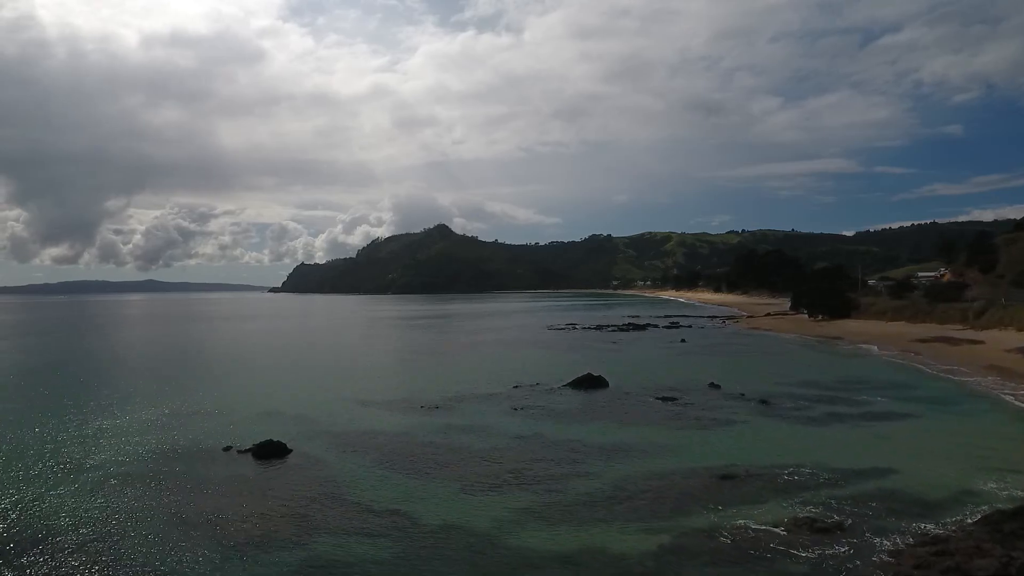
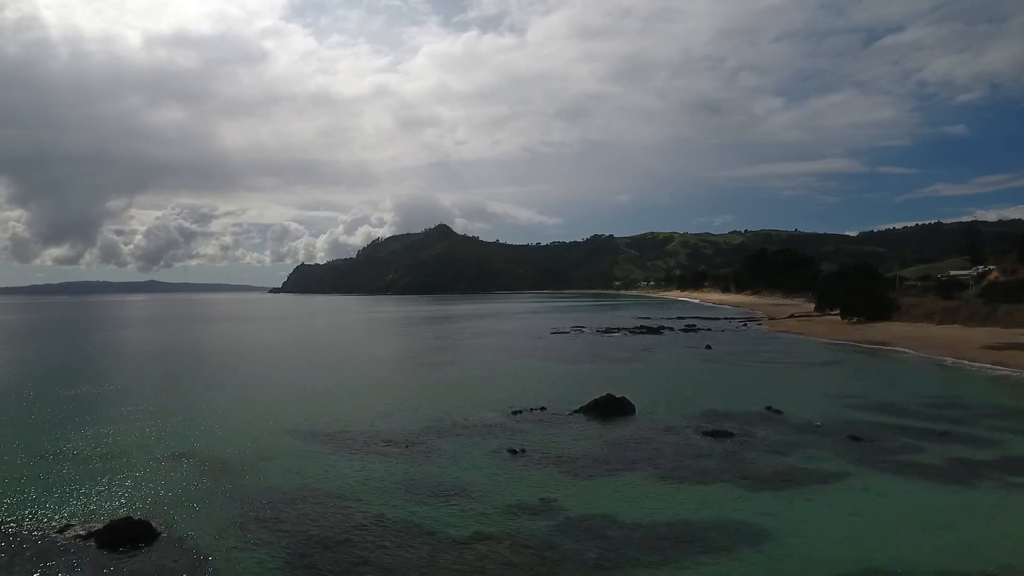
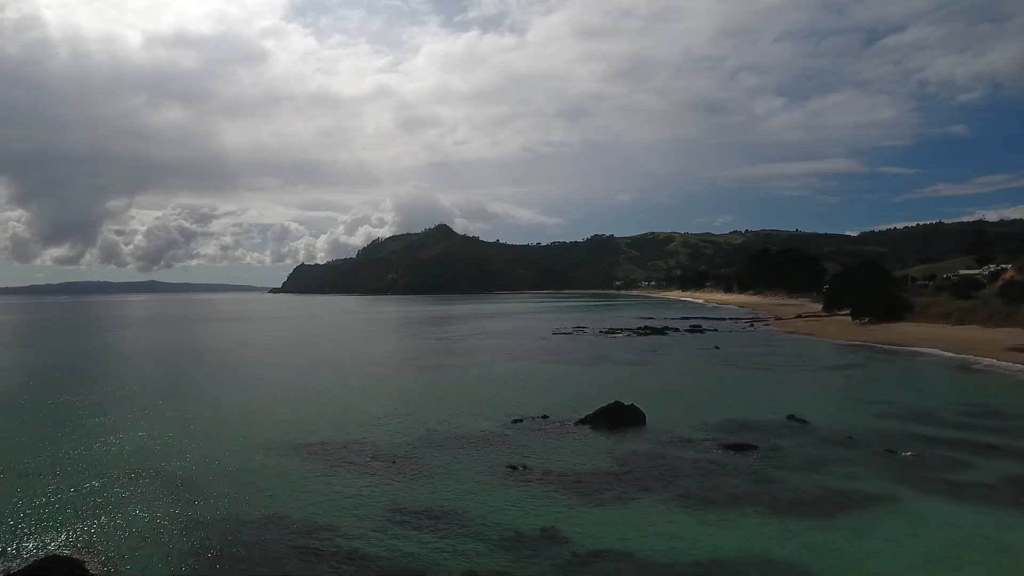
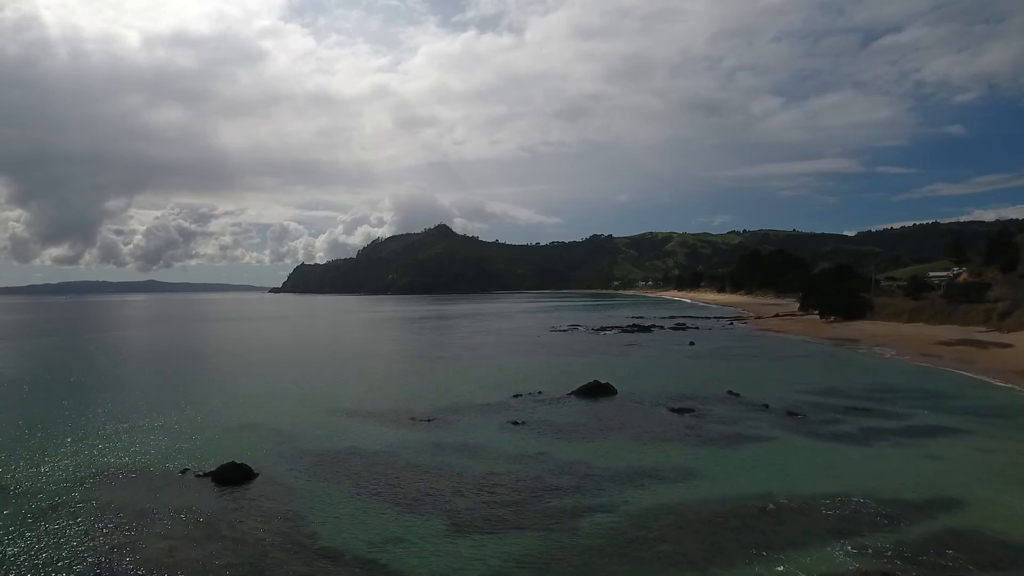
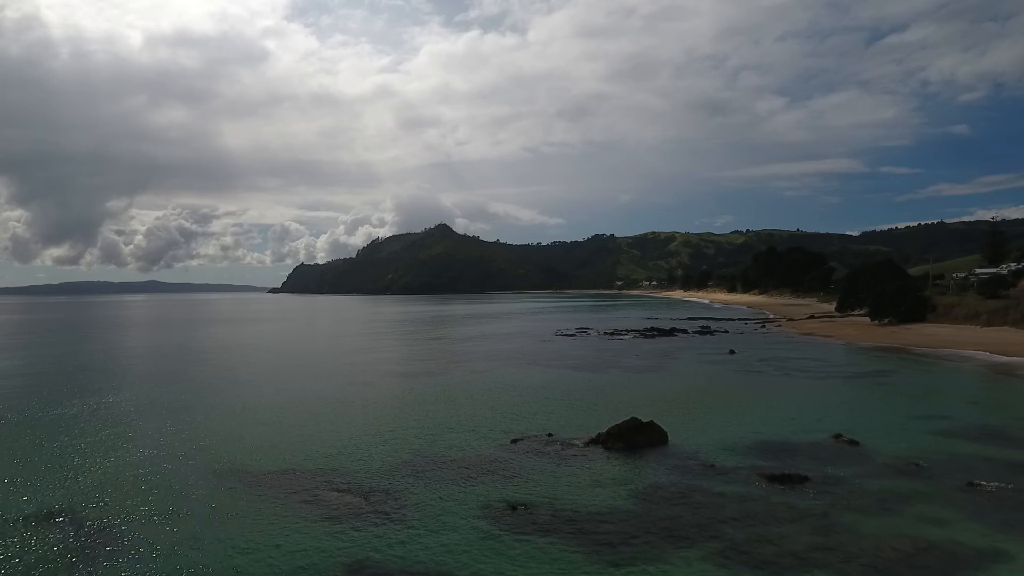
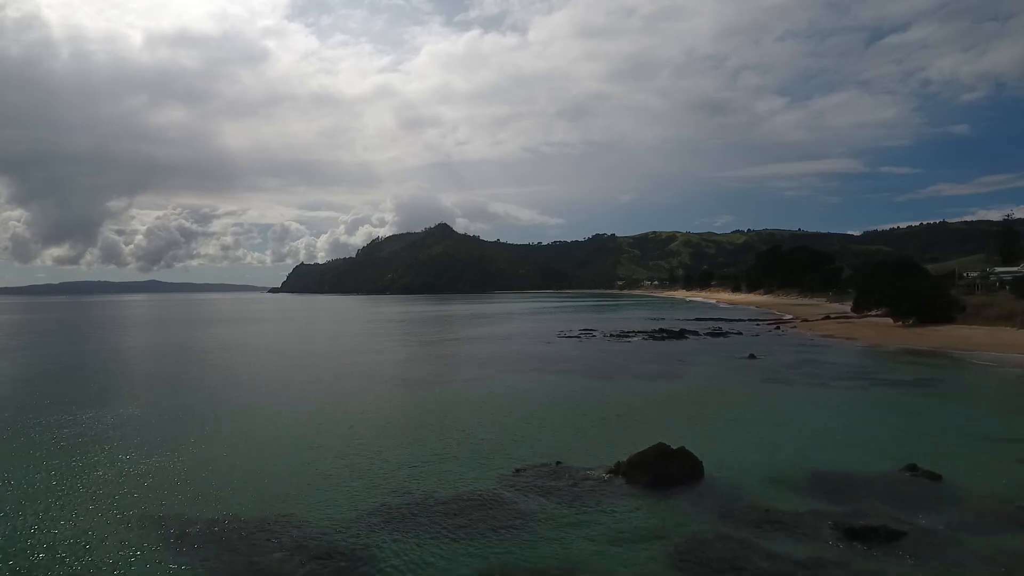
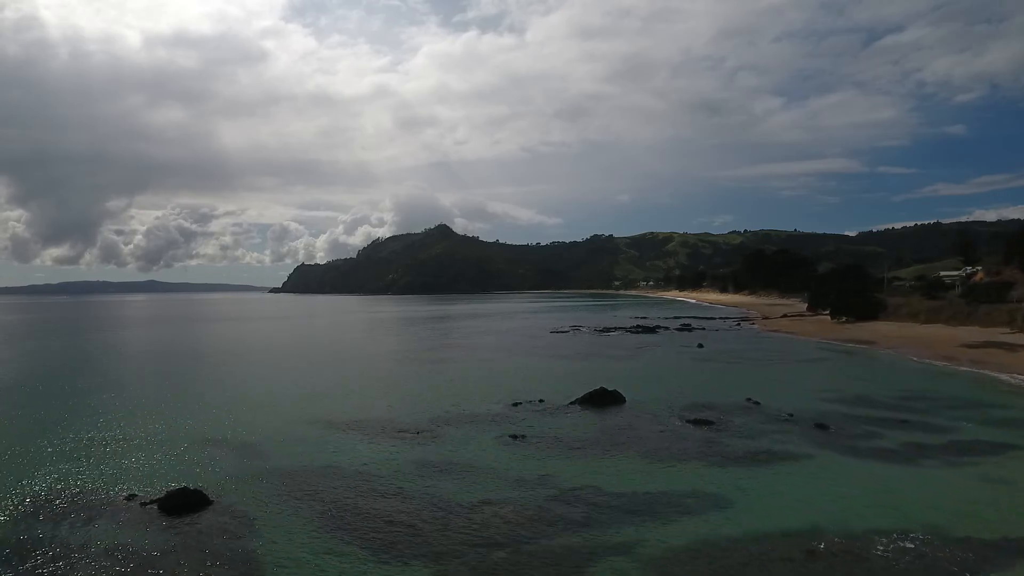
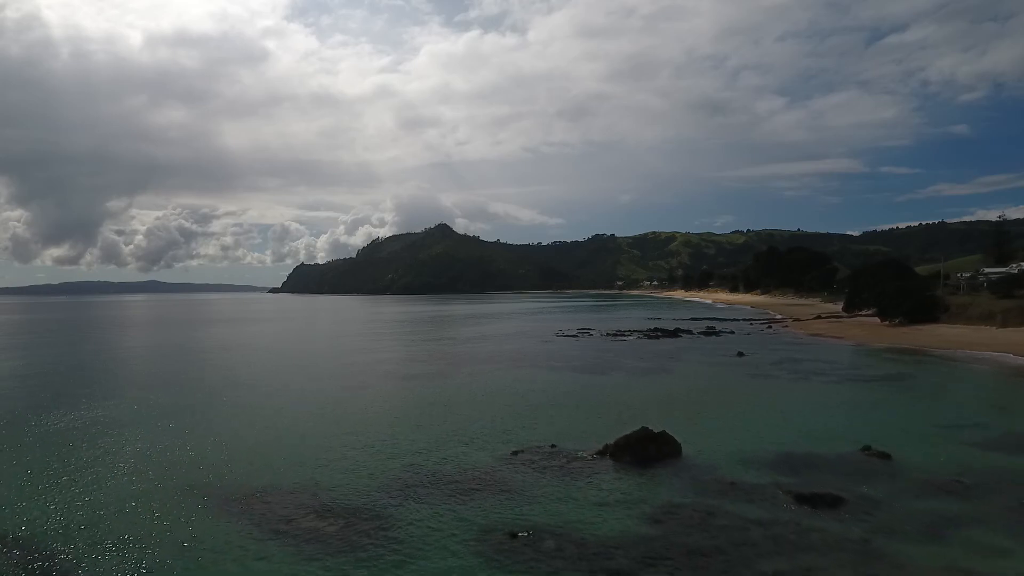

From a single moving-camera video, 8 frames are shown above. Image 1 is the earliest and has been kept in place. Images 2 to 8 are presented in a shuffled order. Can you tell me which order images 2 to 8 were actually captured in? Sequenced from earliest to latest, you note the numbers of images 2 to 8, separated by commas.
4, 7, 2, 3, 5, 8, 6
